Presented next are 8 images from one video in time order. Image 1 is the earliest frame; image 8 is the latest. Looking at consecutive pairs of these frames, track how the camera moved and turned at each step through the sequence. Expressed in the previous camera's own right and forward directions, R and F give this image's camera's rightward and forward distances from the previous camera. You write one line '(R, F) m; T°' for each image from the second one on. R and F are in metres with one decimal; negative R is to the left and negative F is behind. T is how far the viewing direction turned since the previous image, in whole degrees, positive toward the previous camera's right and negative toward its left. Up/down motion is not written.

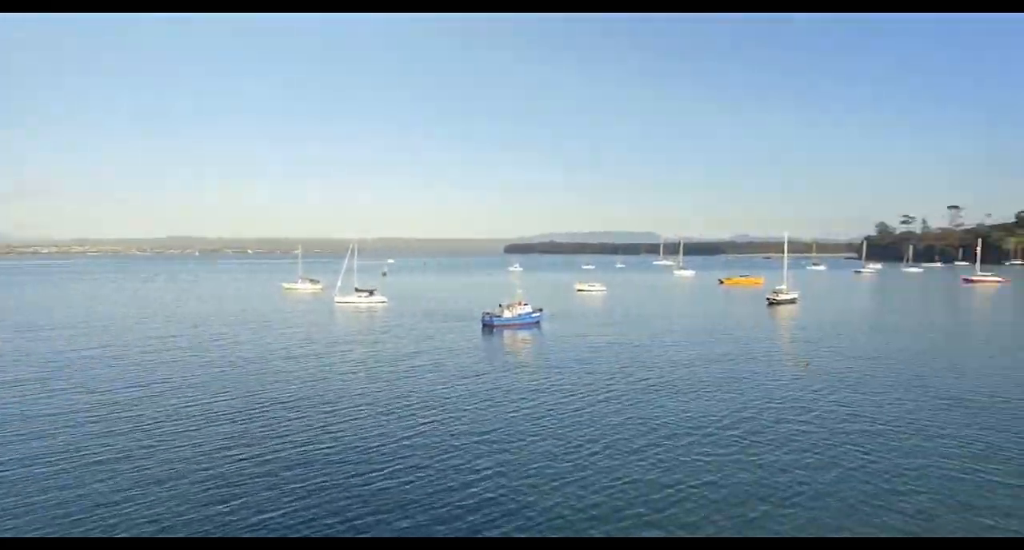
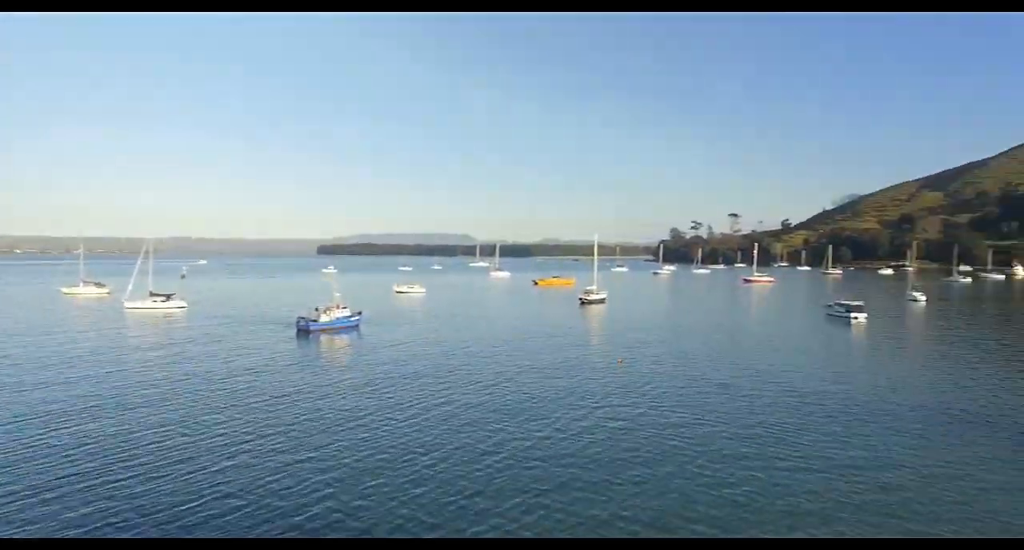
(-0.2, +0.4) m; +15°
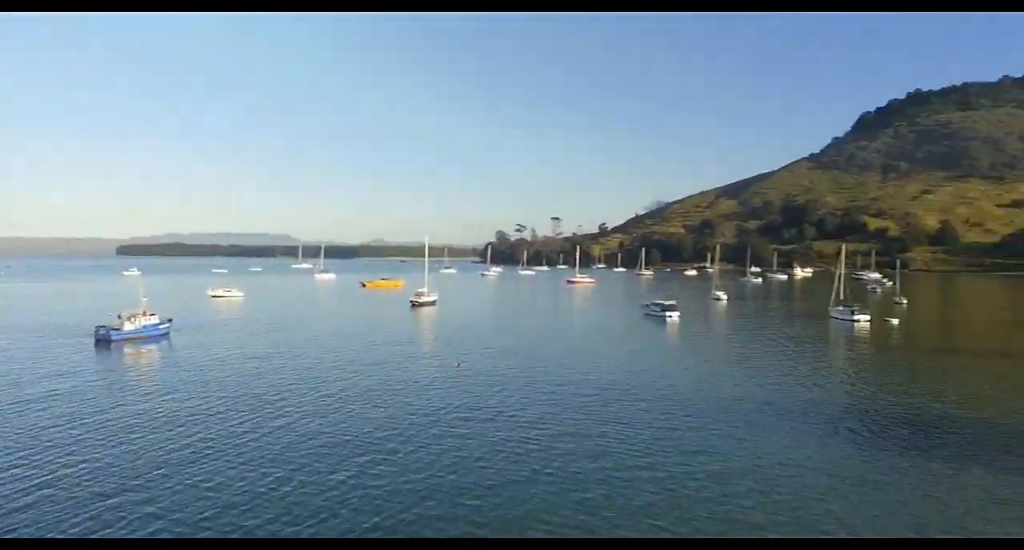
(-0.6, +0.3) m; +14°
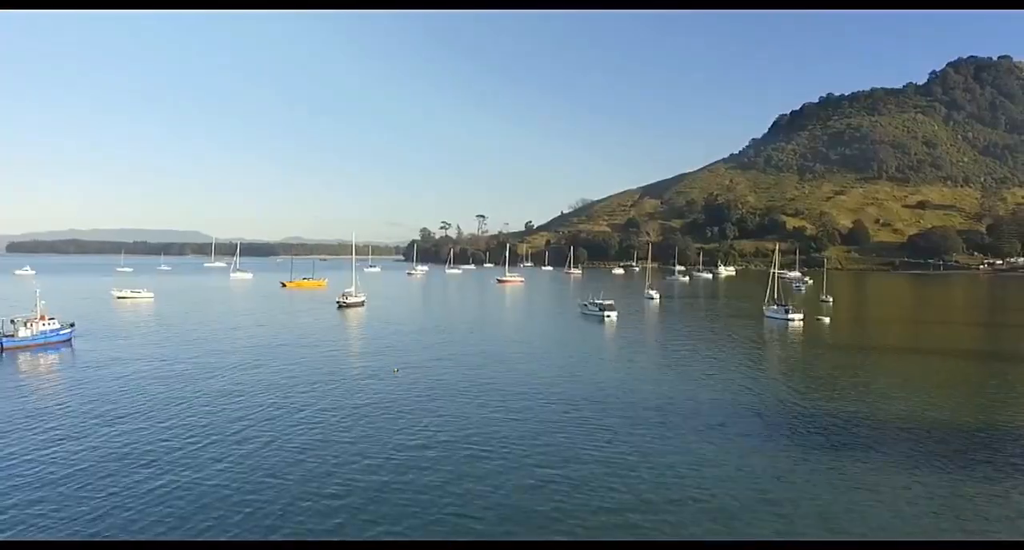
(+1.9, -0.7) m; -14°
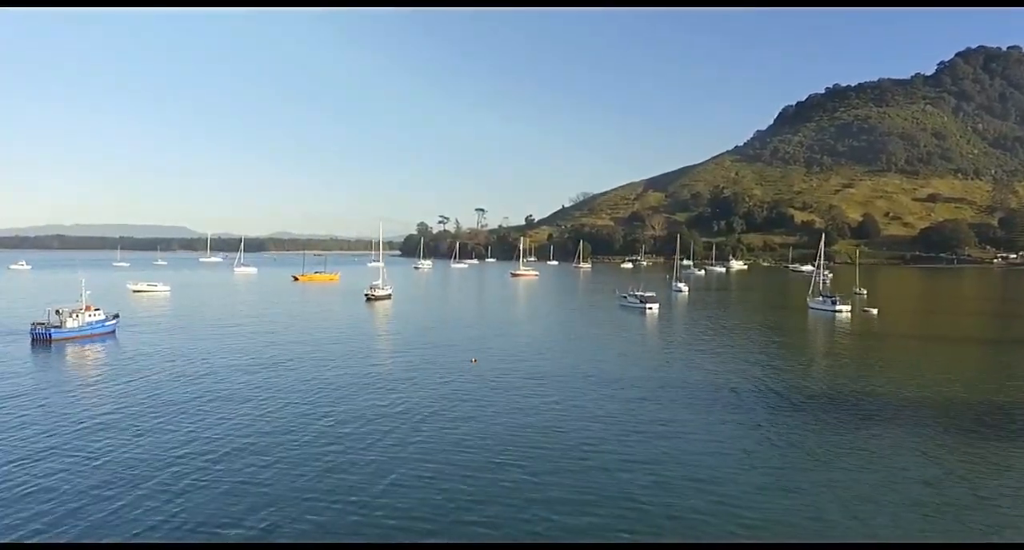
(-2.7, +2.1) m; +1°
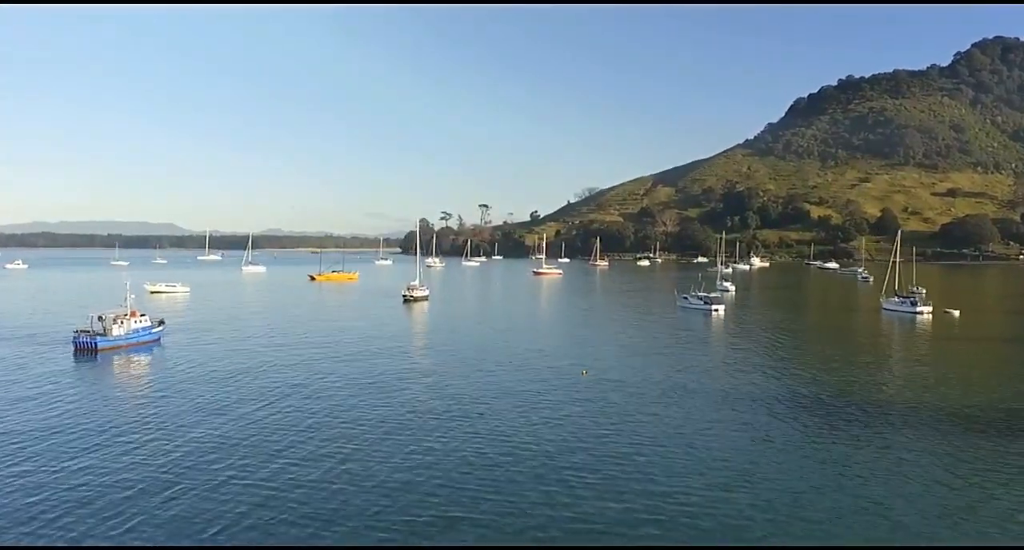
(-3.2, +3.1) m; +1°
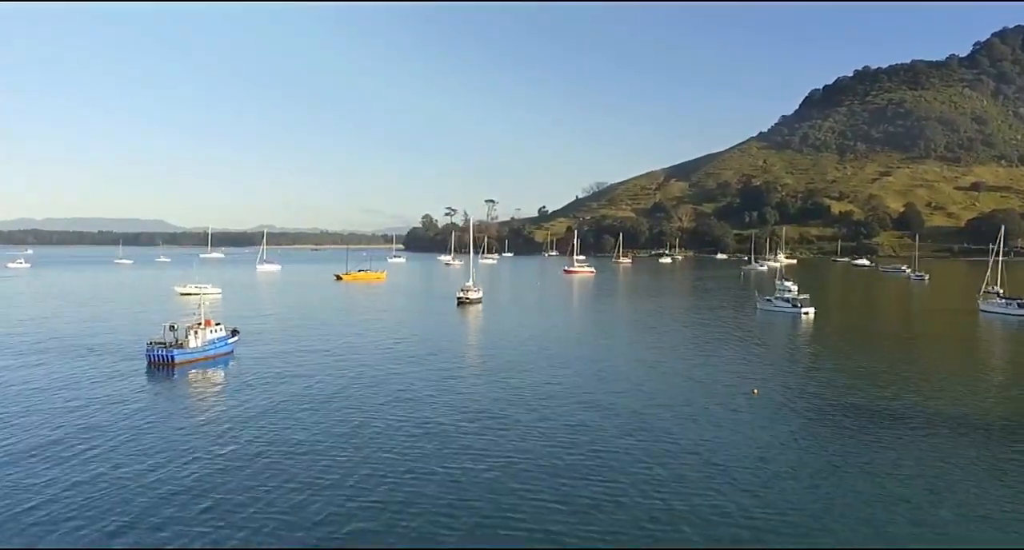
(-3.5, +3.1) m; +1°
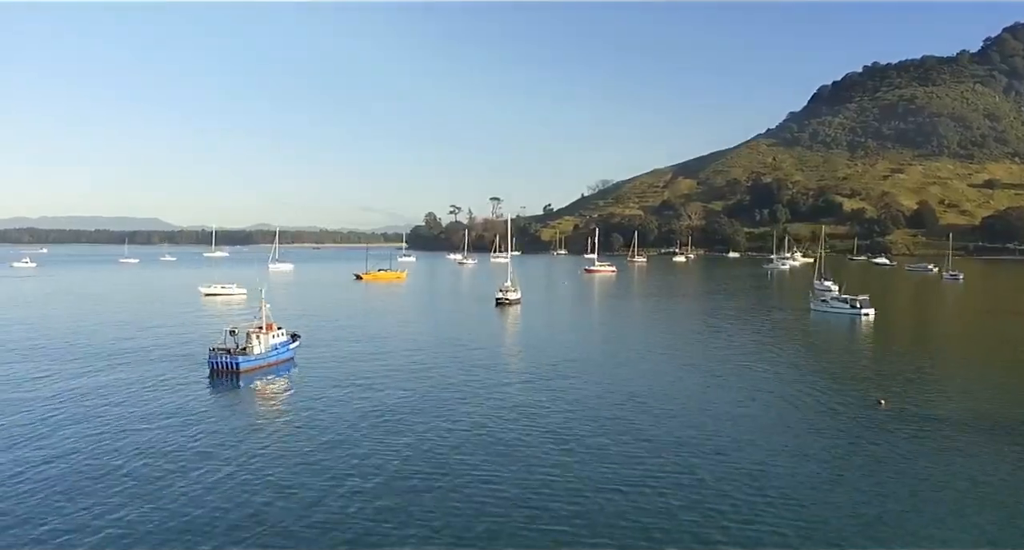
(-2.1, +1.5) m; +1°
